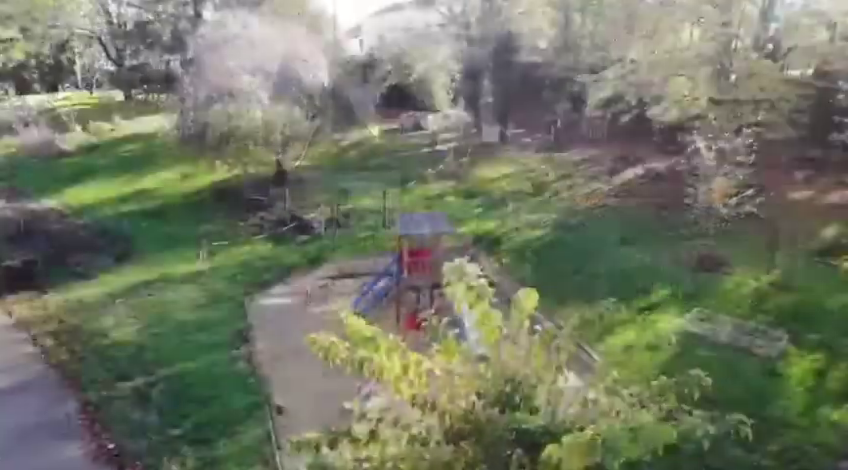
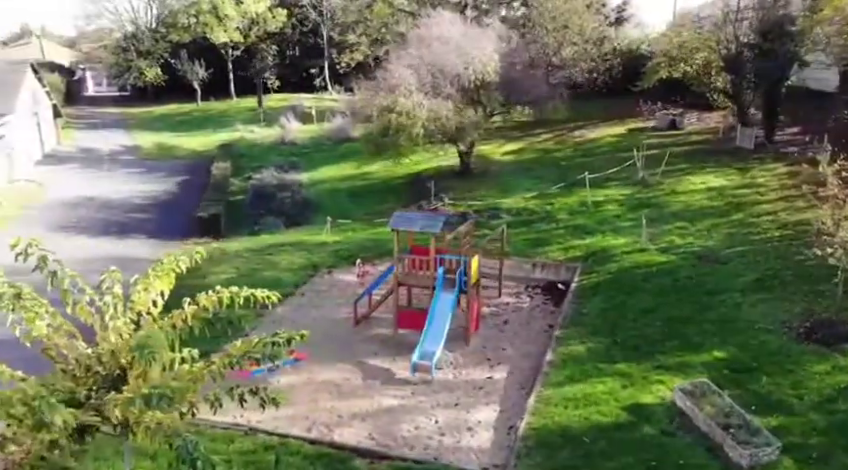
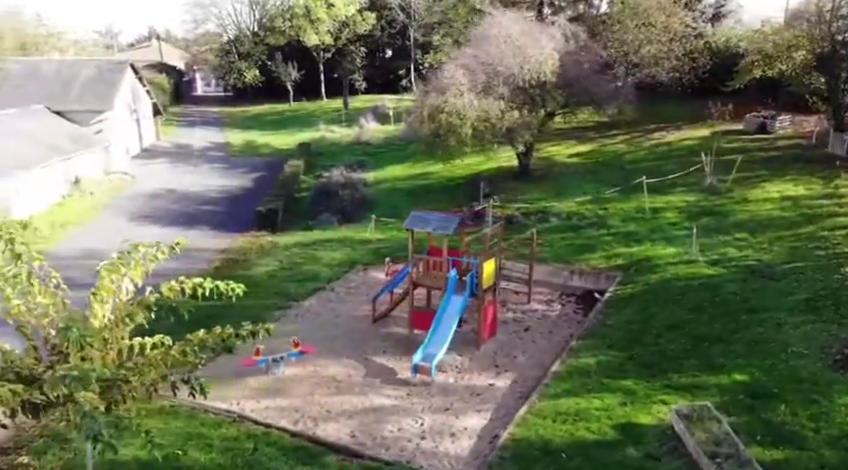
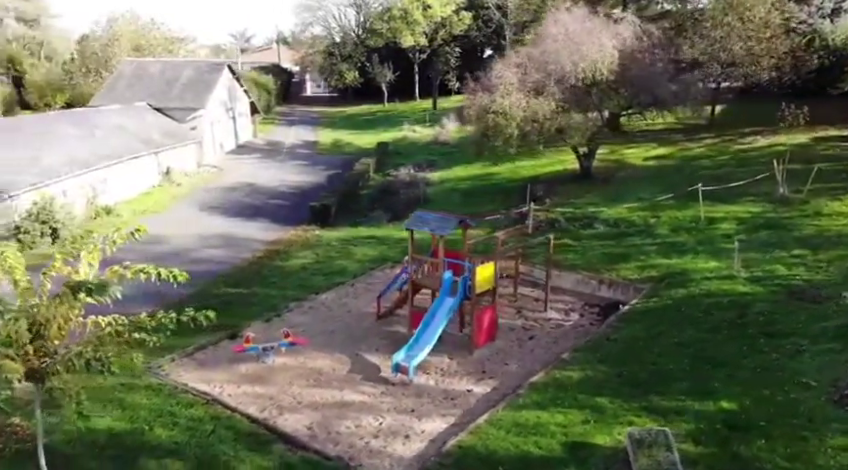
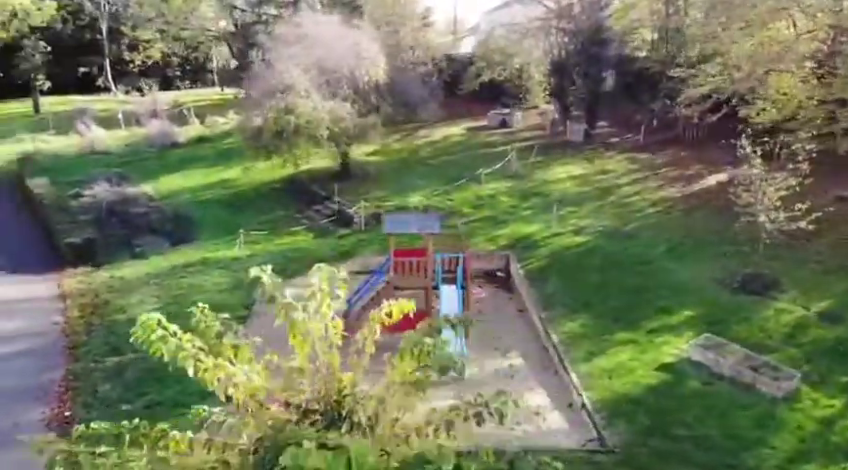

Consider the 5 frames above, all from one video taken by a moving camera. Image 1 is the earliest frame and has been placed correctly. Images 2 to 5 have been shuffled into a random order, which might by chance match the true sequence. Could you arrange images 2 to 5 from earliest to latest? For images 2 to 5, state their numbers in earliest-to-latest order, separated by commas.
5, 2, 3, 4
